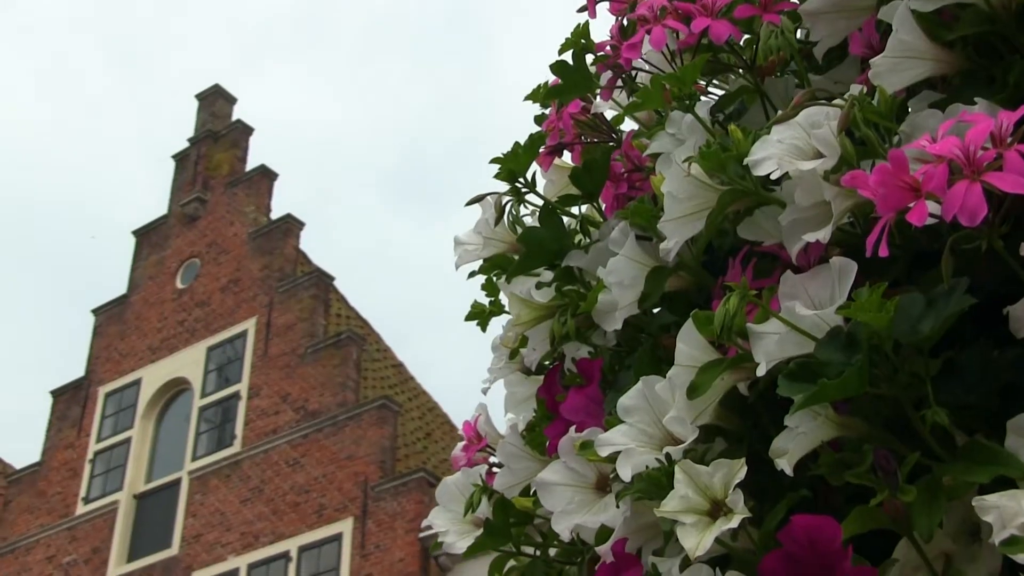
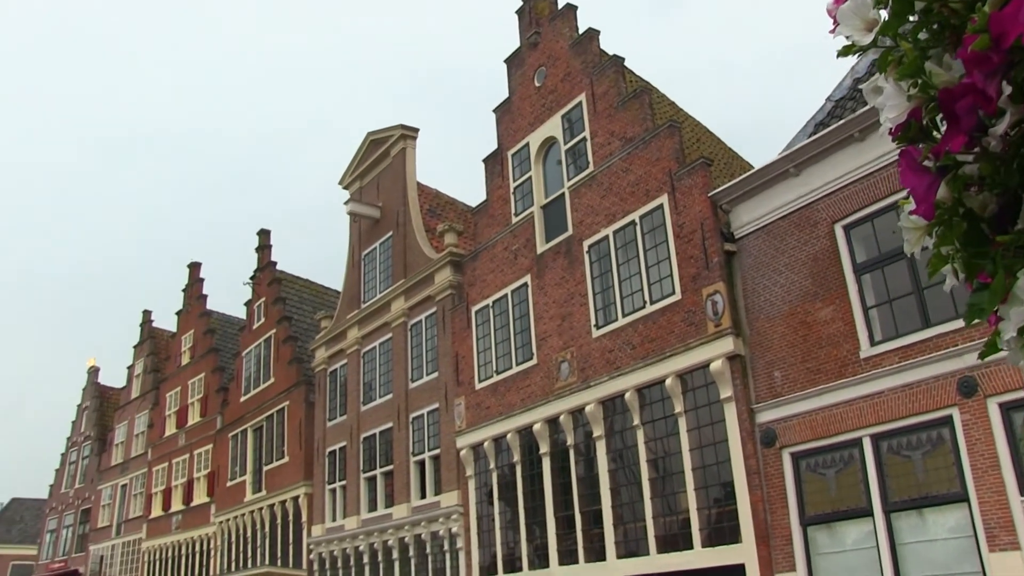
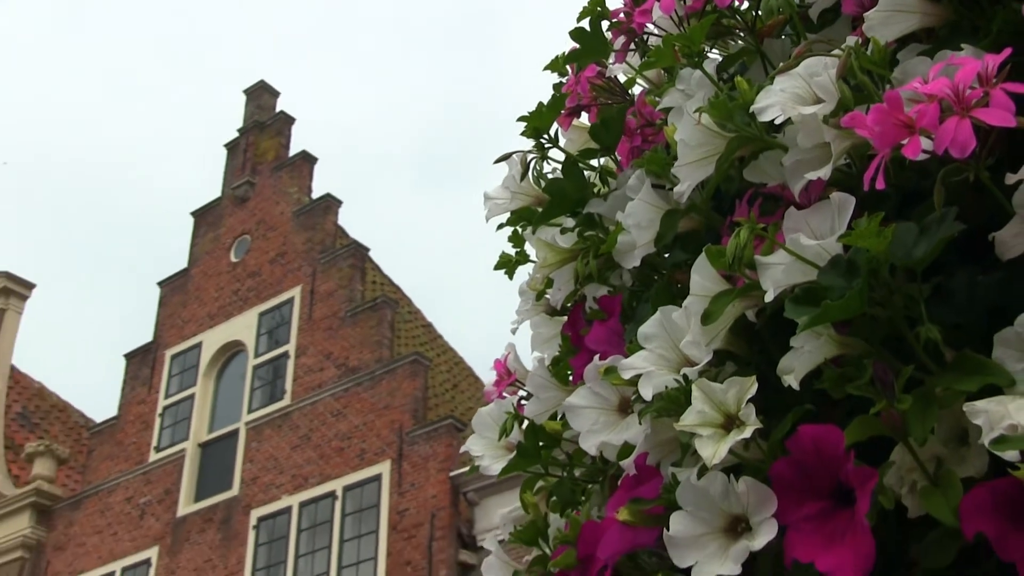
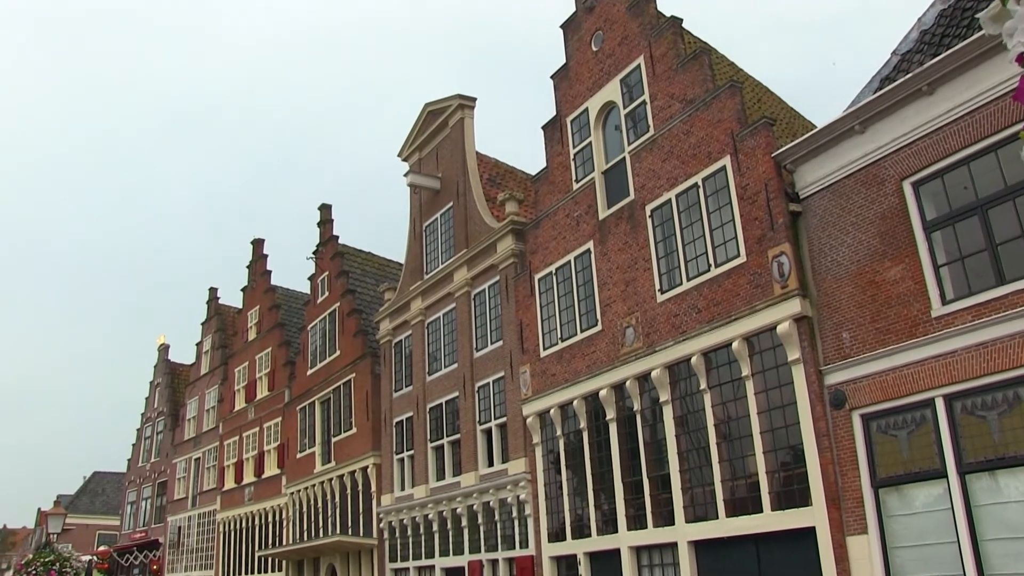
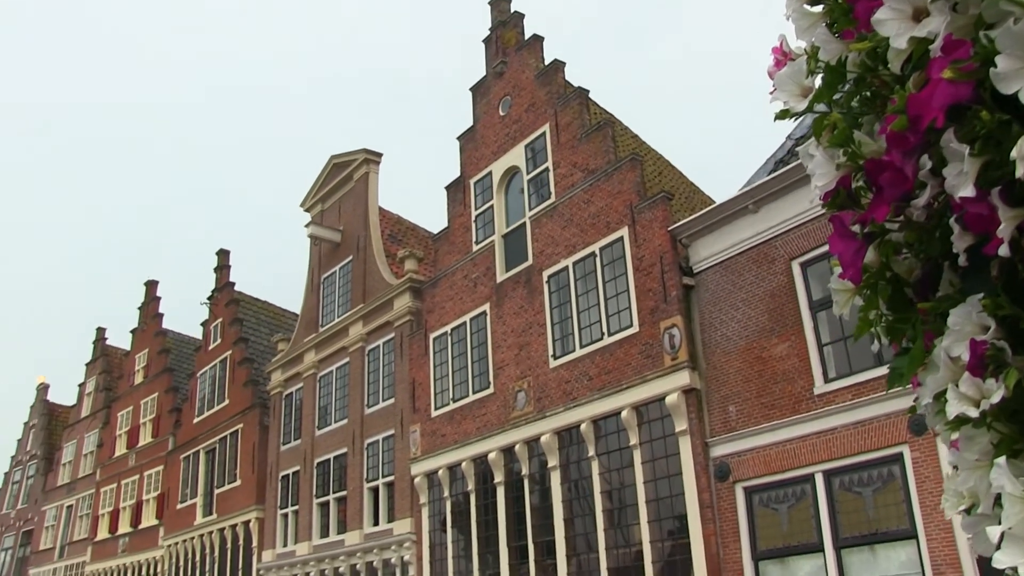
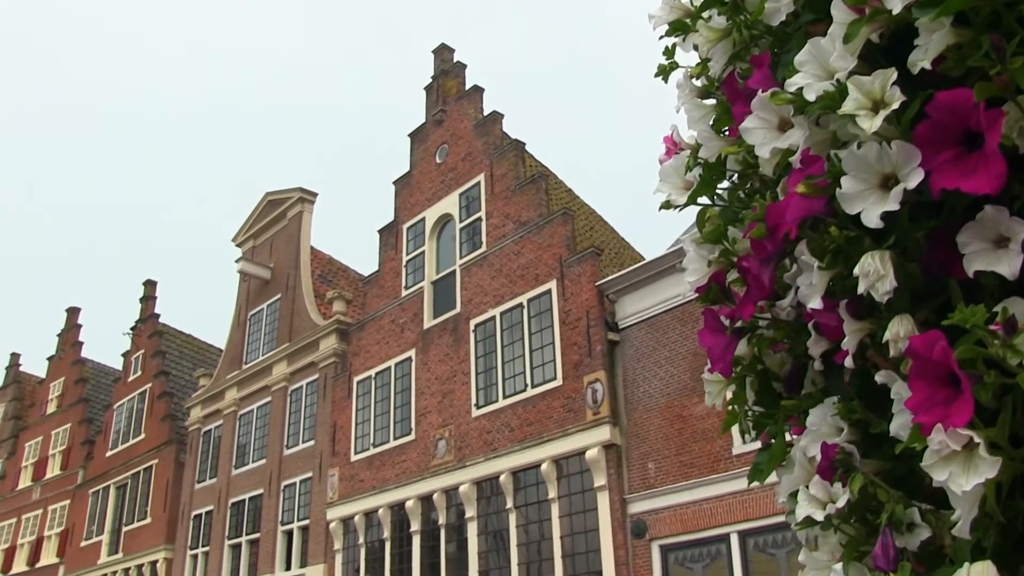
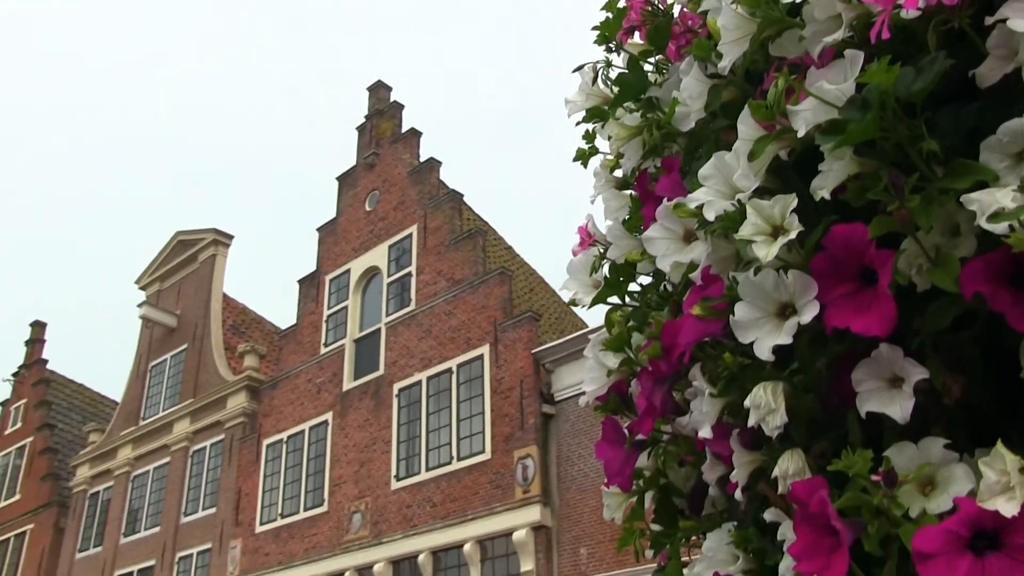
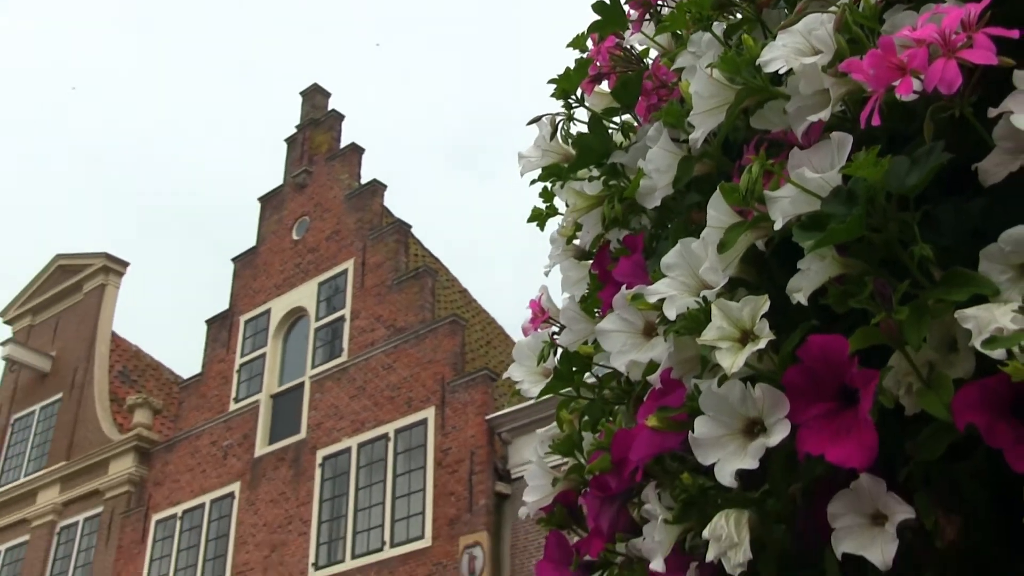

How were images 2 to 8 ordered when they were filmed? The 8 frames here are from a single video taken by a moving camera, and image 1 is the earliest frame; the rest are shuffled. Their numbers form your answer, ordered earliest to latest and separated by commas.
3, 8, 7, 6, 5, 2, 4
